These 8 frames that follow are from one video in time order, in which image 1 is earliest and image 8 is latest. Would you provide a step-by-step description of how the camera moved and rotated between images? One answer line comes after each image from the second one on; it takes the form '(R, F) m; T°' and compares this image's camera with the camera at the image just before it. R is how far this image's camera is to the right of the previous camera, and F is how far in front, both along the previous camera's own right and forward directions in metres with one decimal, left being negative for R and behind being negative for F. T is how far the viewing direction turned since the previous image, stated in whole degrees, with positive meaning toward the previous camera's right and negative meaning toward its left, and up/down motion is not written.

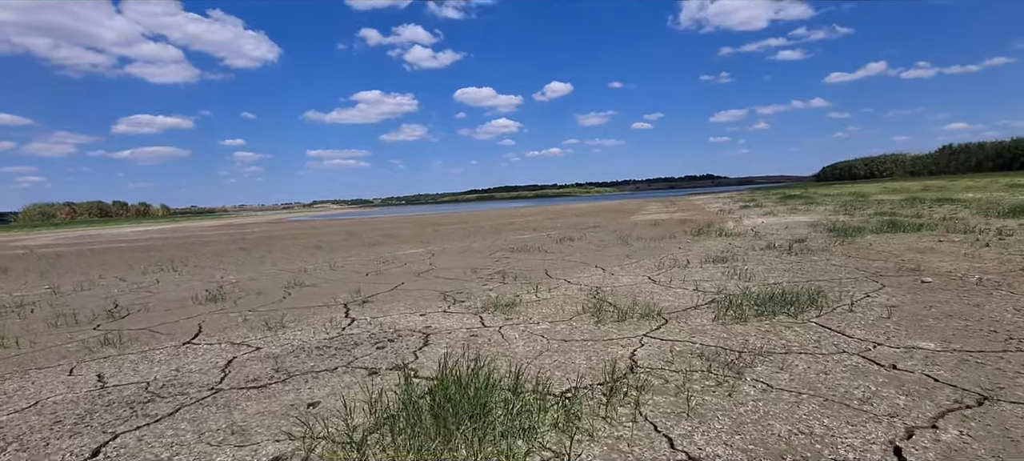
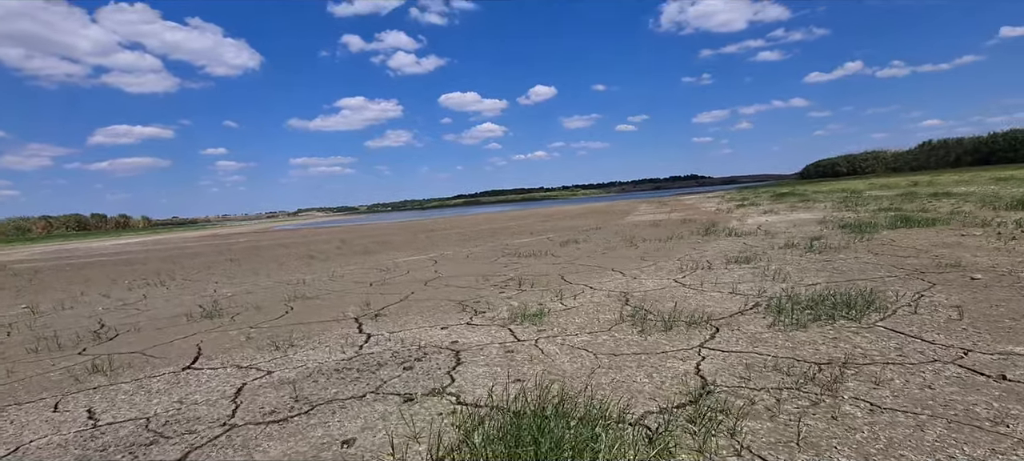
(-0.4, +0.4) m; +1°
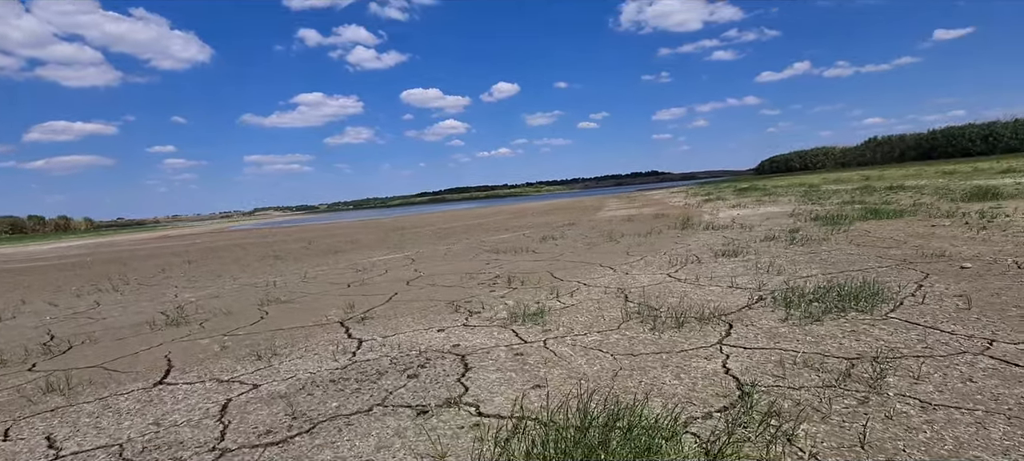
(-0.3, +0.3) m; +4°
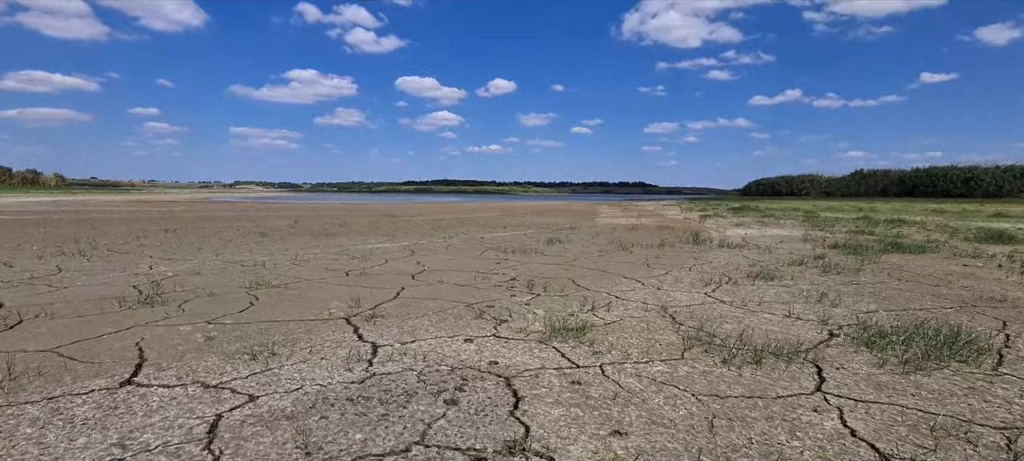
(-0.5, +0.6) m; +2°
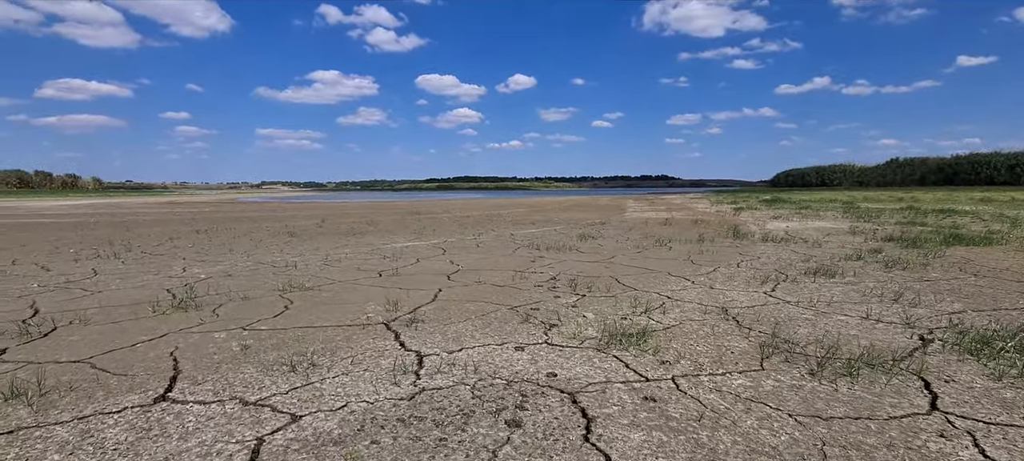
(-0.2, +0.3) m; -3°
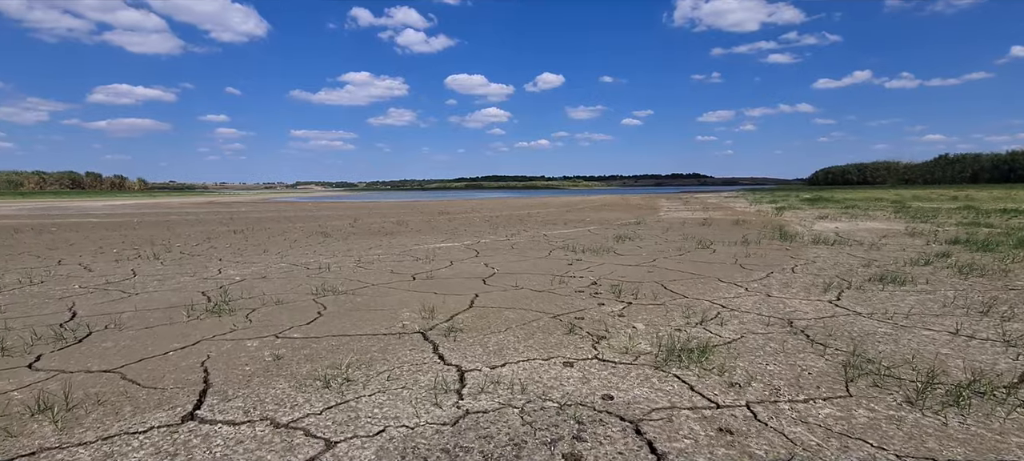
(-0.1, +0.3) m; -3°
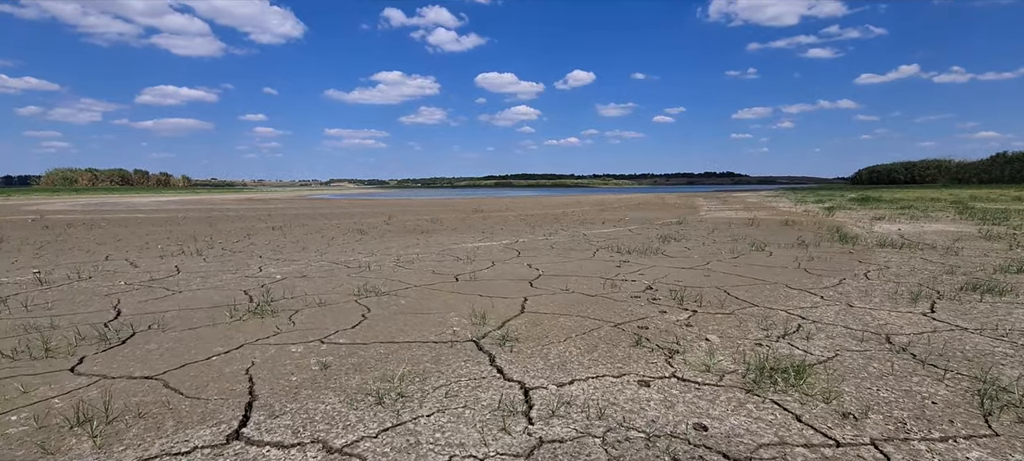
(-0.2, +0.3) m; -3°
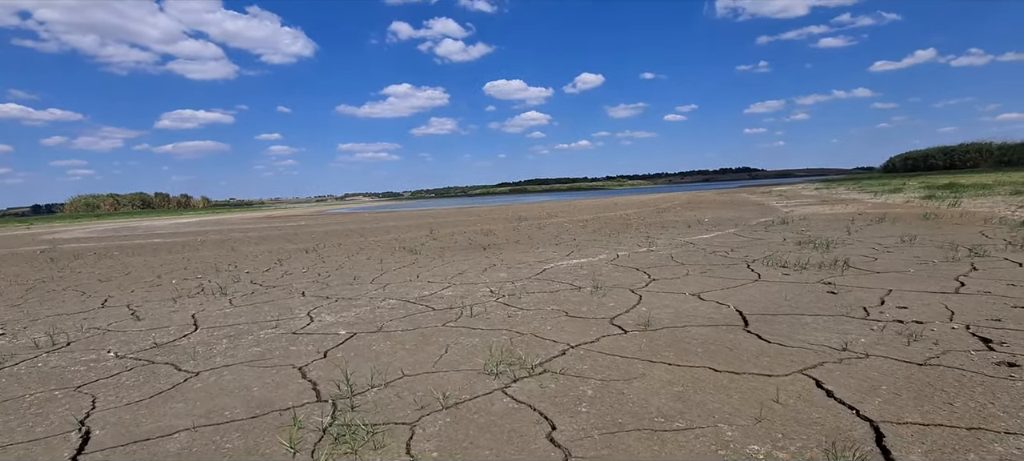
(-1.5, +2.3) m; -2°
